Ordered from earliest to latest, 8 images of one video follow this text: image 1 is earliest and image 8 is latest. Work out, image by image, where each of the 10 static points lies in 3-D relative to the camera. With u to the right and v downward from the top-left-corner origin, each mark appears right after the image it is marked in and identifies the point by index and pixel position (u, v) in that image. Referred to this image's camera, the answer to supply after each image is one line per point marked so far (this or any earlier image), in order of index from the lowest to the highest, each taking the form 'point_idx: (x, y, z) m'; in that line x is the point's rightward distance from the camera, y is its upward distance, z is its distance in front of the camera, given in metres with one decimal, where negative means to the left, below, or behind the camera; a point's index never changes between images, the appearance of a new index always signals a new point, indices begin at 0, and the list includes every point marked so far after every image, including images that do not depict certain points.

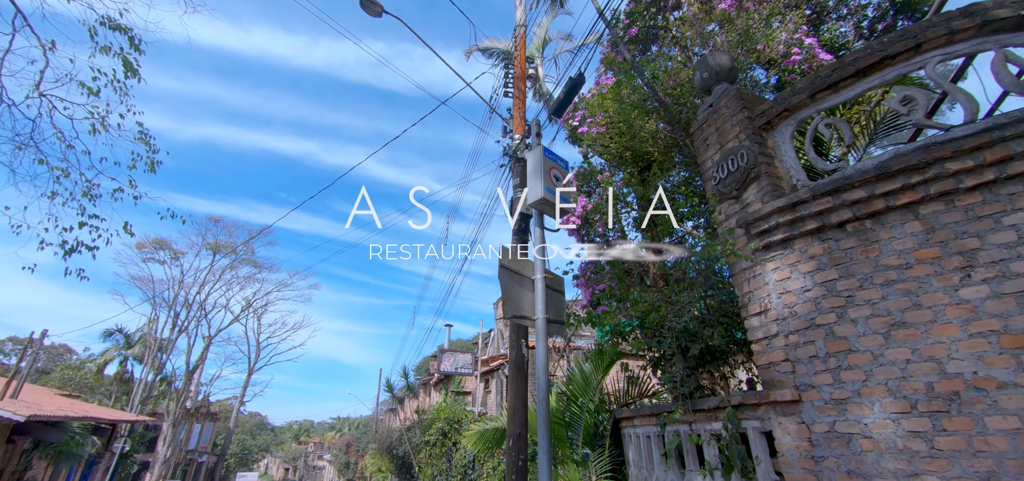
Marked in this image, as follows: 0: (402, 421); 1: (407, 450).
0: (-3.9, -6.3, +16.2) m
1: (-3.4, -6.8, +15.0) m
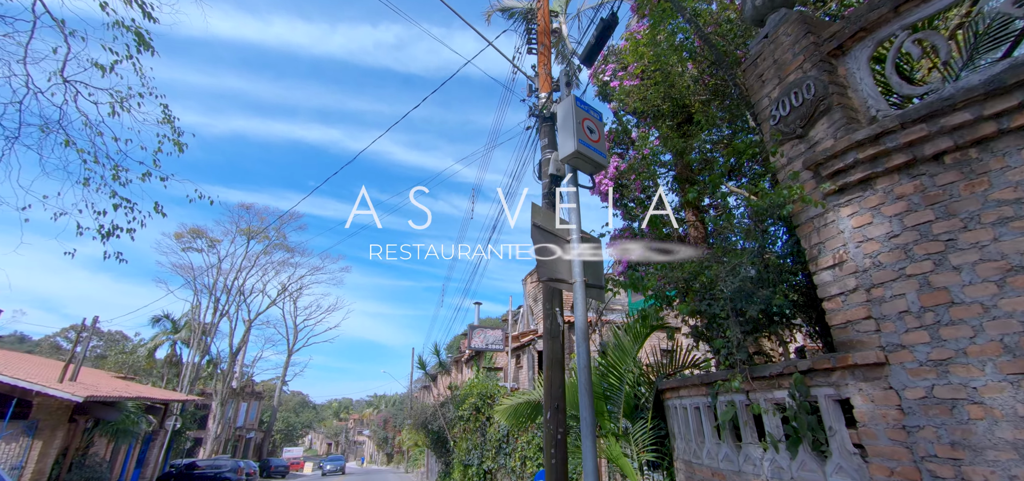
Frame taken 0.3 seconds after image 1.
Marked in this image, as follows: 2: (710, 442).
0: (-2.7, -5.5, +16.4) m
1: (-2.3, -6.0, +15.2) m
2: (+1.5, -1.6, +3.6) m
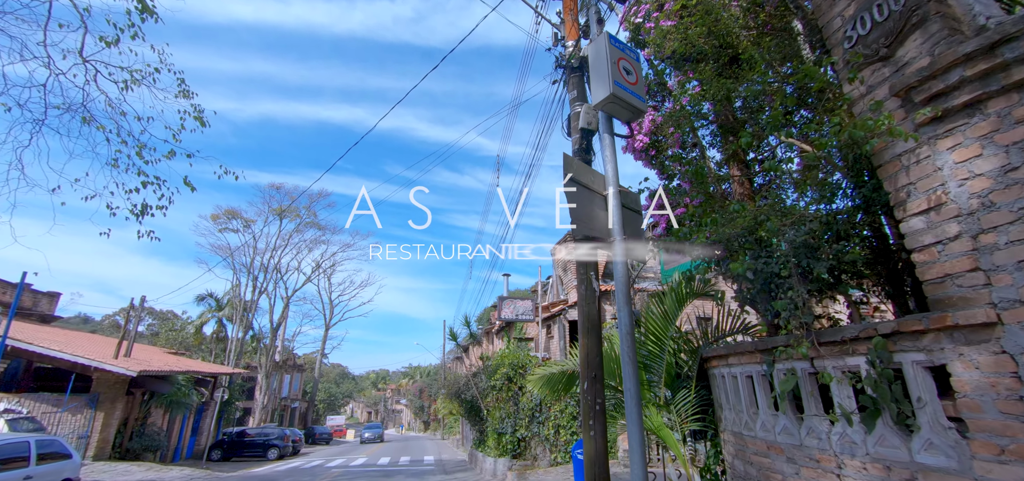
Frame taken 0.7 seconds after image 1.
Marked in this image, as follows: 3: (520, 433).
0: (-1.6, -4.5, +16.5) m
1: (-1.2, -5.1, +15.3) m
2: (+1.8, -1.2, +3.3) m
3: (+0.2, -5.1, +12.2) m
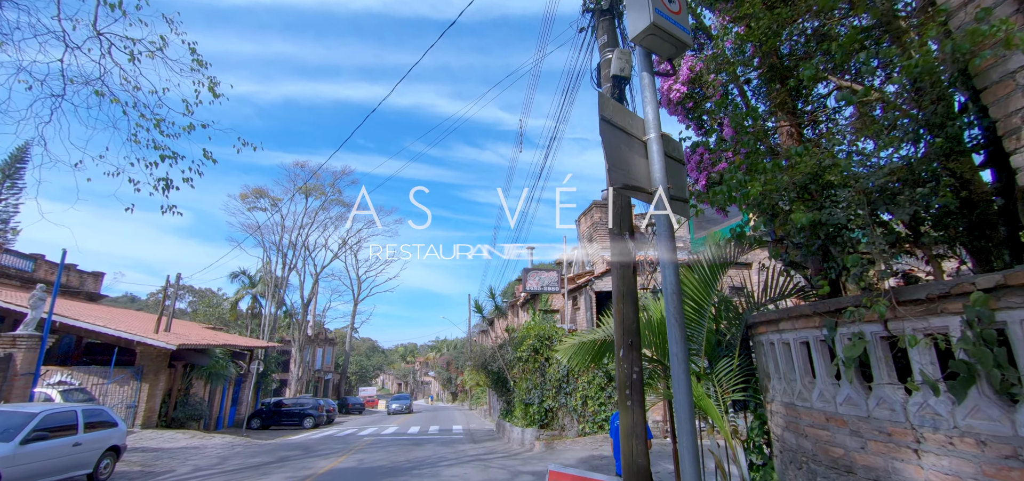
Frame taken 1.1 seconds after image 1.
0: (-0.7, -3.5, +16.5) m
1: (-0.3, -4.1, +15.3) m
2: (+2.0, -0.9, +3.0) m
3: (+0.9, -4.3, +12.1) m
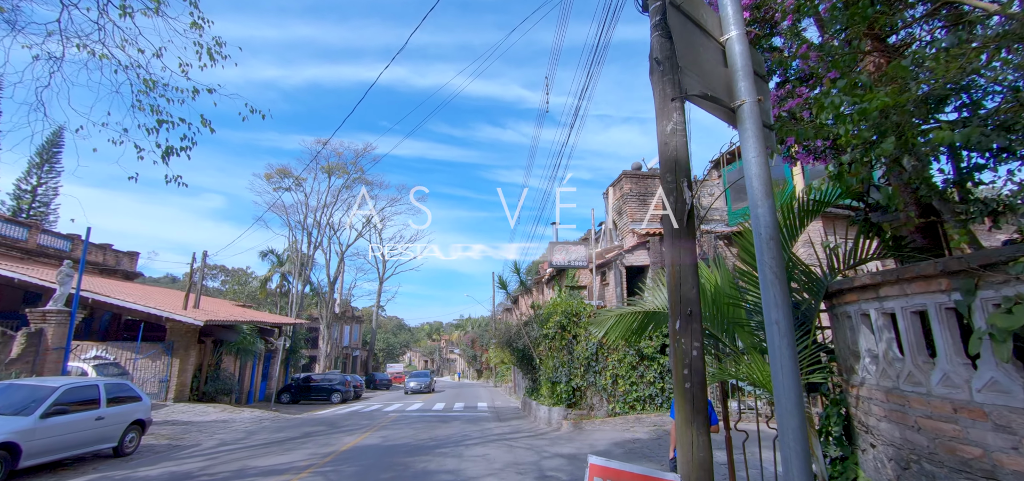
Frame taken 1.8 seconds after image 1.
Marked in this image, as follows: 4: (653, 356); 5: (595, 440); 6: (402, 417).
0: (+0.2, -2.6, +16.1) m
1: (+0.5, -3.3, +14.9) m
2: (+2.2, -0.6, +2.3) m
3: (+1.6, -3.6, +11.6) m
4: (+3.5, -2.8, +11.3) m
5: (+1.7, -4.2, +9.7) m
6: (-3.3, -5.3, +13.9) m
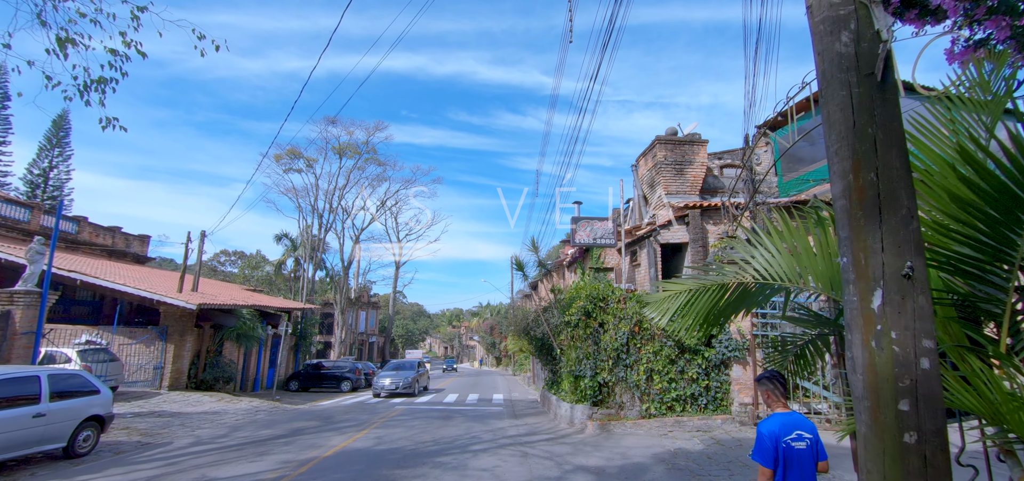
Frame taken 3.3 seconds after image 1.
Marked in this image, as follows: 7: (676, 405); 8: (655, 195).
0: (+0.8, -1.9, +14.5) m
1: (+1.0, -2.6, +13.3) m
2: (+2.1, -0.2, +0.6) m
3: (+1.9, -3.0, +10.1) m
4: (+3.8, -2.3, +9.6) m
5: (+2.0, -3.6, +8.1) m
6: (-2.9, -4.6, +12.5) m
7: (+3.4, -3.4, +9.5) m
8: (+4.2, +1.3, +13.5) m
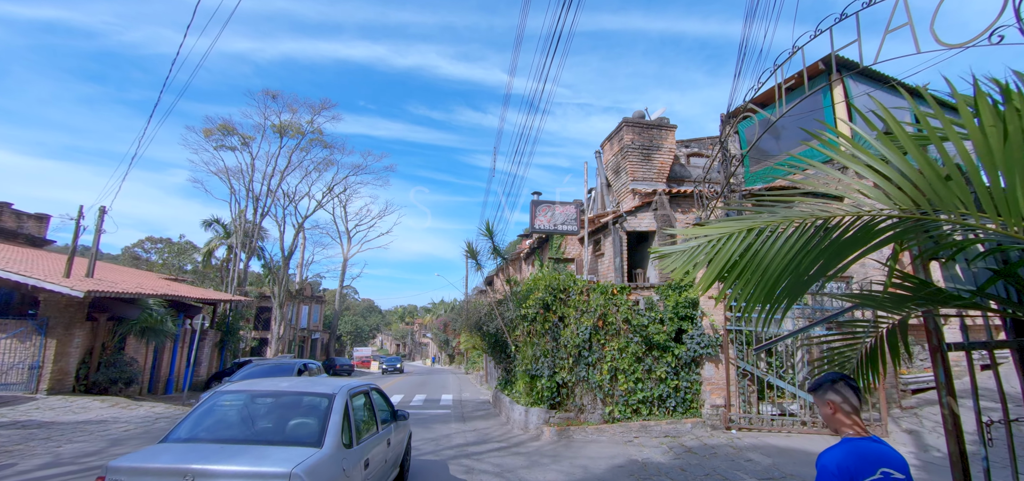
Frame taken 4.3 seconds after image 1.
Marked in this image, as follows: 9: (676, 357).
0: (-0.6, -1.6, +13.3) m
1: (-0.3, -2.3, +12.2) m
2: (+2.0, 0.0, -0.4) m
3: (+0.9, -2.6, +9.0) m
4: (+2.9, -2.0, +8.7) m
5: (+1.1, -3.3, +7.1) m
6: (-4.1, -4.2, +11.0) m
7: (+2.4, -3.1, +8.5) m
8: (+2.9, +1.6, +12.6) m
9: (+3.1, -2.2, +8.7) m
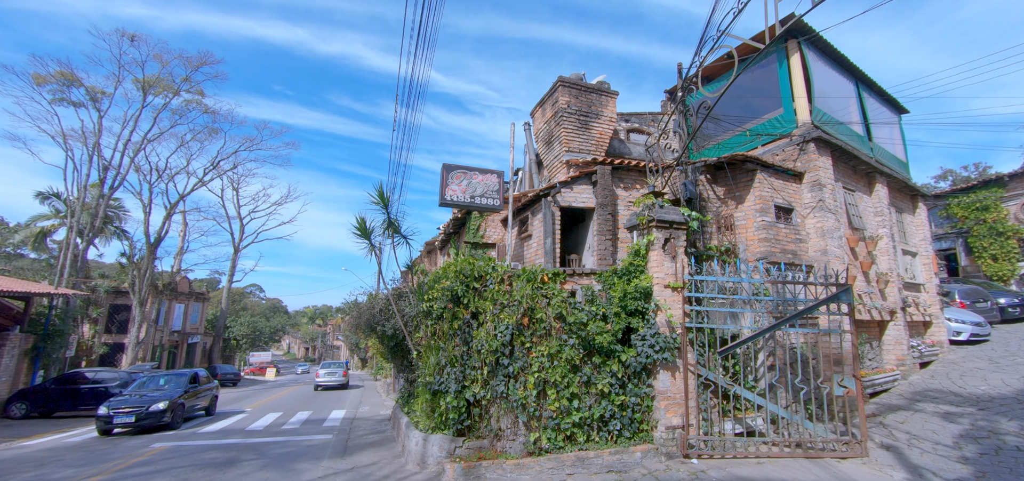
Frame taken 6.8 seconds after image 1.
0: (-2.8, -1.1, +10.7) m
1: (-2.3, -1.8, +9.6) m
2: (+2.0, +0.4, -2.4) m
3: (-0.6, -2.2, +6.7) m
4: (+1.4, -1.6, +6.7) m
5: (-0.1, -2.9, +4.8) m
6: (-5.9, -3.6, +7.9) m
7: (+0.9, -2.7, +6.4) m
8: (+0.9, +2.0, +10.5) m
9: (+1.6, -1.8, +6.7) m
